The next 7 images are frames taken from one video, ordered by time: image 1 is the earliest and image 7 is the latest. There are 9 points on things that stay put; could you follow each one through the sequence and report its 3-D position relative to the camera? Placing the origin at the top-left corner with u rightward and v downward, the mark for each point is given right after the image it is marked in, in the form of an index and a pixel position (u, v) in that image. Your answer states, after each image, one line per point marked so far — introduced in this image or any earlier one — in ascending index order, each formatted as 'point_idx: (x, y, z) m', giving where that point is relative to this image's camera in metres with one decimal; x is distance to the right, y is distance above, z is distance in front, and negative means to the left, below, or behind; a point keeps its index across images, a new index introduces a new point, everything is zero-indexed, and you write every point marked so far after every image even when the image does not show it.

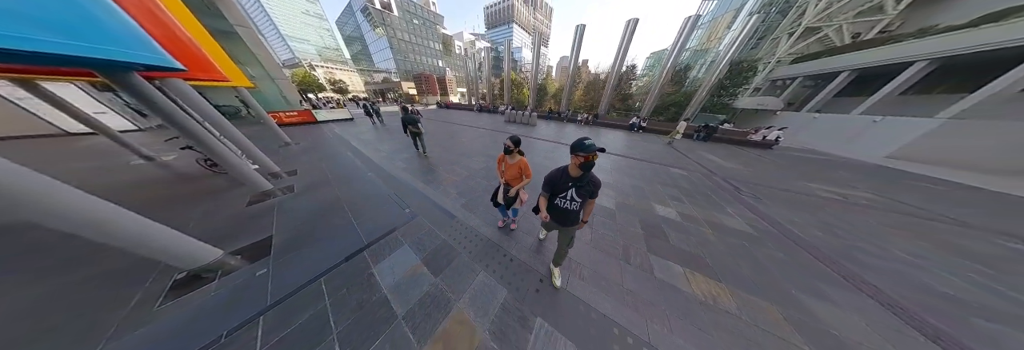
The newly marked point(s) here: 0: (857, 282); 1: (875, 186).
0: (+4.4, -1.3, +1.9) m
1: (+10.2, -0.2, +4.3) m
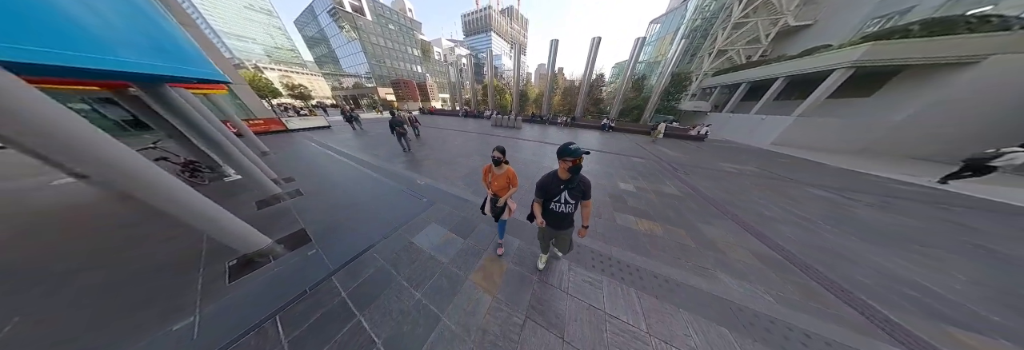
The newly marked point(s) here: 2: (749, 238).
0: (+4.5, -0.8, +3.1) m
1: (+10.0, +0.5, +6.0) m
2: (+3.9, -1.0, +2.5) m
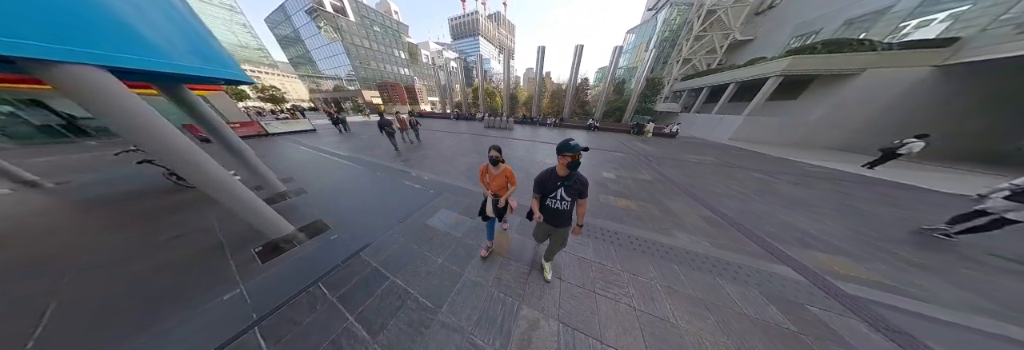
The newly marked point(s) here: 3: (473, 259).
0: (+4.5, -0.4, +3.8) m
1: (+9.8, +1.0, +7.1) m
2: (+3.9, -0.7, +3.1) m
3: (-0.4, -1.2, +2.3) m
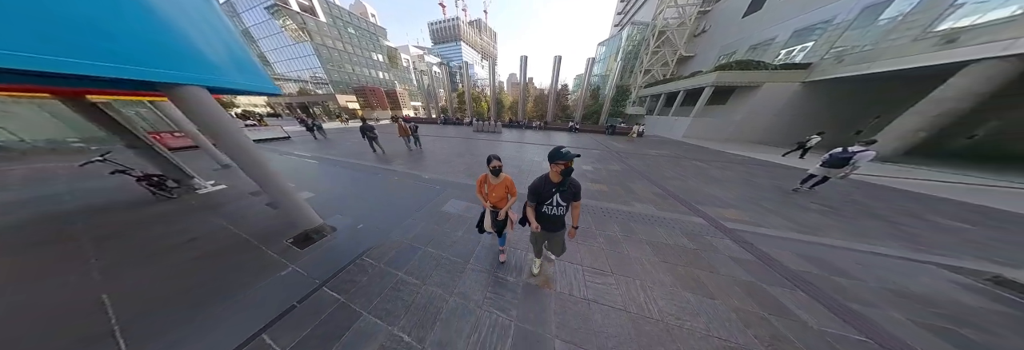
0: (+4.4, 0.0, +4.8) m
1: (+9.3, +1.5, +8.6) m
2: (+3.9, -0.3, +4.1) m
3: (-0.3, -1.0, +2.9) m
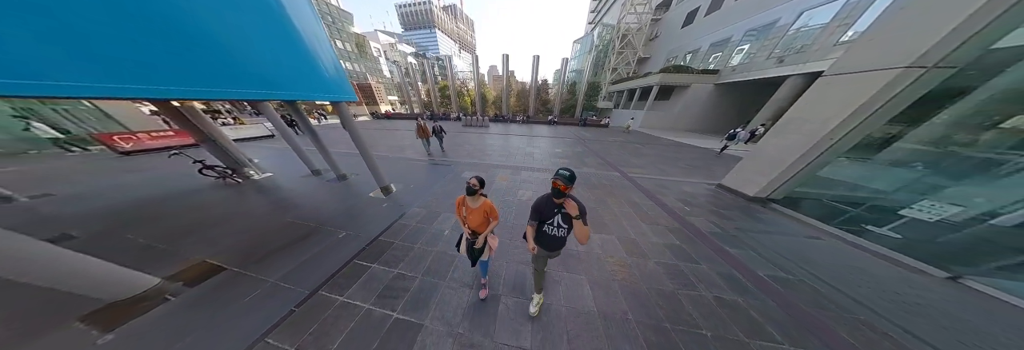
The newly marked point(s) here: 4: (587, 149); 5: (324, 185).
0: (+4.0, +1.0, +7.0) m
1: (+8.5, +2.9, +11.2) m
2: (+3.6, +0.7, +6.3) m
3: (-0.4, -0.2, +4.7) m
4: (+3.9, +1.3, +7.6) m
5: (-6.0, -0.3, +4.7) m
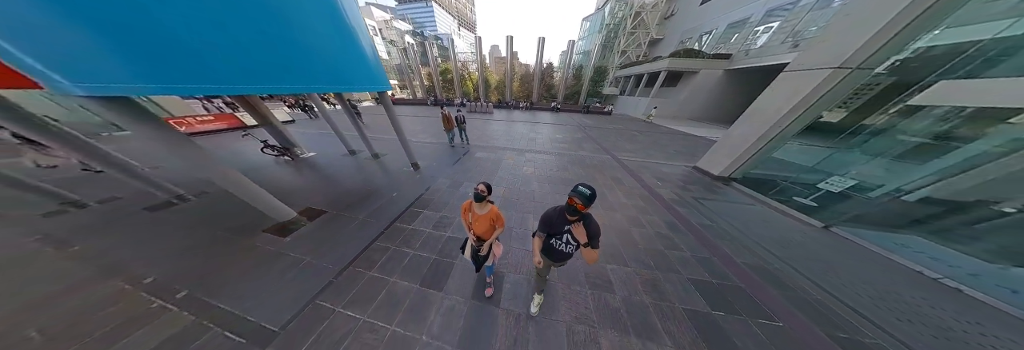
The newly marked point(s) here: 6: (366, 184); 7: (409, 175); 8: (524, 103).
0: (+4.2, +1.8, +7.7) m
1: (+8.8, +4.0, +11.6) m
2: (+3.8, +1.4, +7.0) m
3: (-0.2, +0.5, +5.5) m
4: (+4.1, +2.2, +8.3) m
5: (-5.8, +0.5, +5.6) m
6: (-4.5, -0.3, +4.4) m
7: (-3.6, -0.1, +4.7) m
8: (+1.5, +9.1, +18.4) m
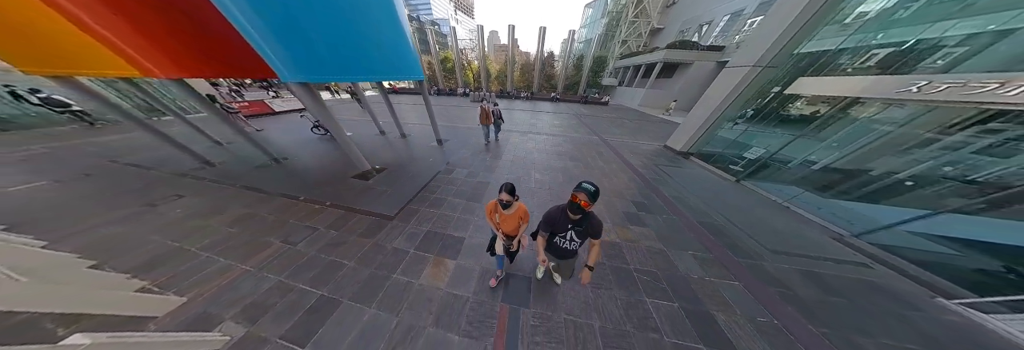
0: (+4.4, +2.9, +8.7) m
1: (+9.0, +5.3, +12.6) m
2: (+4.0, +2.5, +8.1) m
3: (0.0, +1.5, +6.7) m
4: (+4.3, +3.3, +9.3) m
5: (-5.6, +1.5, +6.7) m
6: (-4.3, +0.7, +5.5) m
7: (-3.4, +0.9, +5.9) m
8: (+1.6, +10.8, +19.1) m
